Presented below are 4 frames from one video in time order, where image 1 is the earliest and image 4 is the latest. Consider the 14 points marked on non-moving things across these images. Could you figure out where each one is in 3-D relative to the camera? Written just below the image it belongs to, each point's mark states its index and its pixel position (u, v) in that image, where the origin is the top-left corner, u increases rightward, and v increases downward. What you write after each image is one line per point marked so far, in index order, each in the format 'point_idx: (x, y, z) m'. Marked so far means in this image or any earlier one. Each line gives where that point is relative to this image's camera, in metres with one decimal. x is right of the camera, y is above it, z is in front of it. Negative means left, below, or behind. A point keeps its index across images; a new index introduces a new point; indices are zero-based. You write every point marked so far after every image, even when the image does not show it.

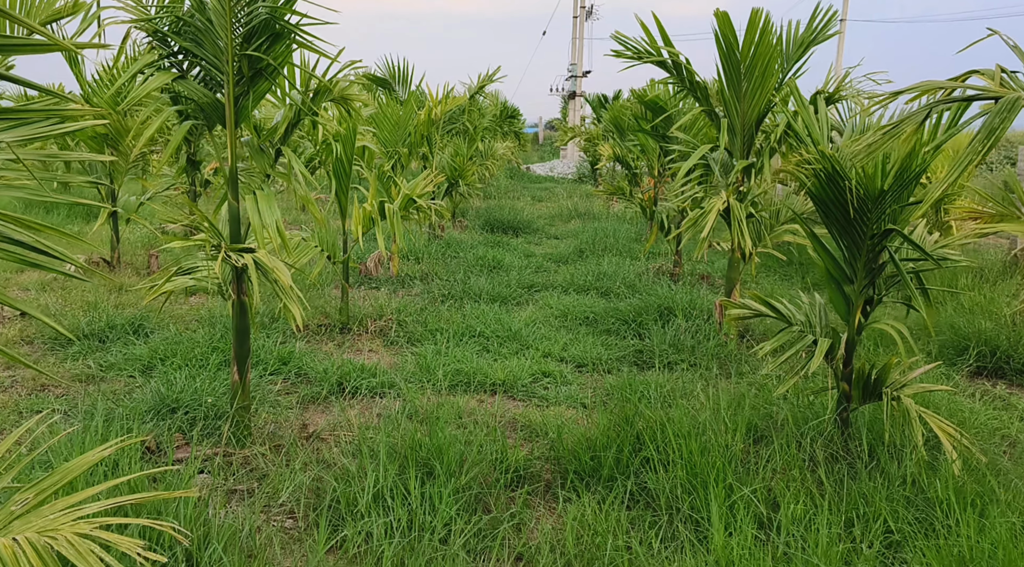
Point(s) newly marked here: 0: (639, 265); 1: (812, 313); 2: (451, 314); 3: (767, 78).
0: (+0.9, +0.1, +5.6) m
1: (+1.0, -0.1, +2.6) m
2: (-0.3, -0.2, +4.3) m
3: (+1.2, +1.0, +3.7) m
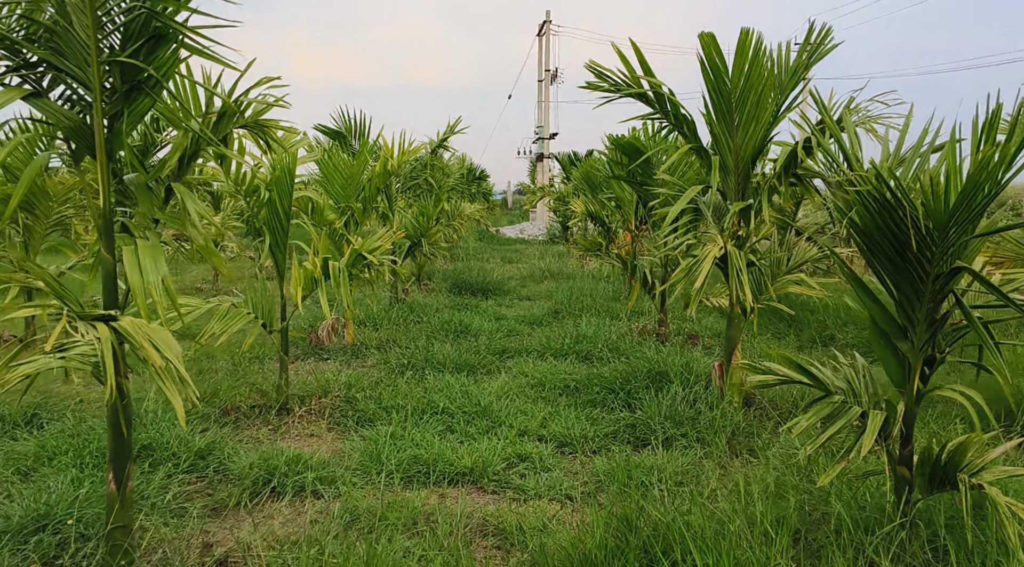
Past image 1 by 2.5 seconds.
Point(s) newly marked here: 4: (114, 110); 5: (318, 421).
0: (+0.7, -0.3, +5.1) m
1: (+0.9, -0.2, +2.0) m
2: (-0.5, -0.5, +3.7) m
3: (+1.0, +0.7, +3.3) m
4: (-0.9, +0.4, +1.9) m
5: (-0.8, -0.6, +3.3) m
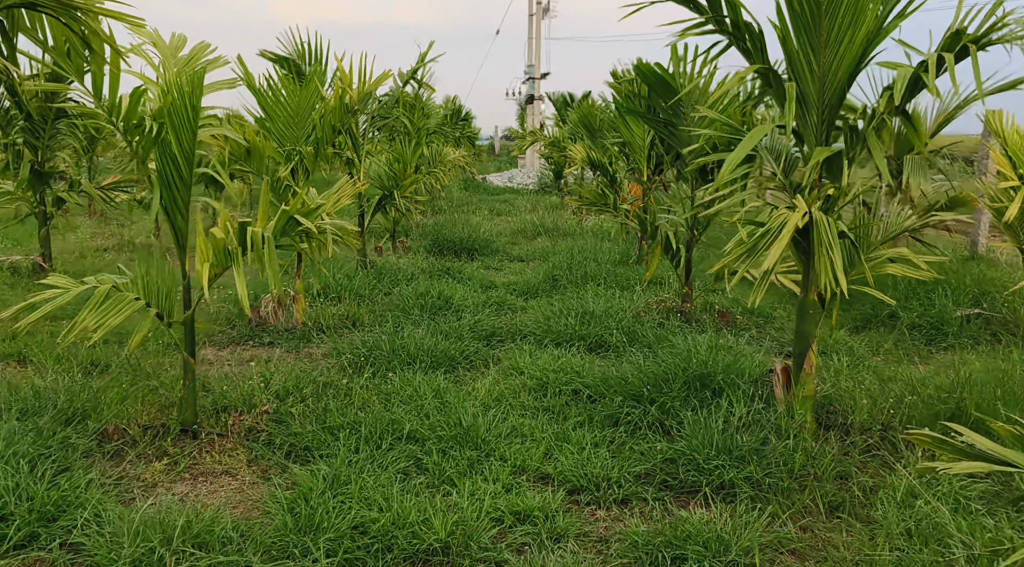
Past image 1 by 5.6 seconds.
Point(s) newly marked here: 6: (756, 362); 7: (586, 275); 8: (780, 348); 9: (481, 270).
0: (+0.7, -0.1, +4.2) m
1: (+0.9, -0.3, +1.1) m
2: (-0.5, -0.4, +2.7) m
3: (+1.0, +0.8, +2.3) m
4: (-0.9, +0.4, +0.9) m
5: (-0.8, -0.5, +2.4) m
6: (+0.9, -0.3, +2.9) m
7: (+0.5, 0.0, +4.9) m
8: (+1.2, -0.3, +3.4) m
9: (-0.2, +0.1, +5.3) m
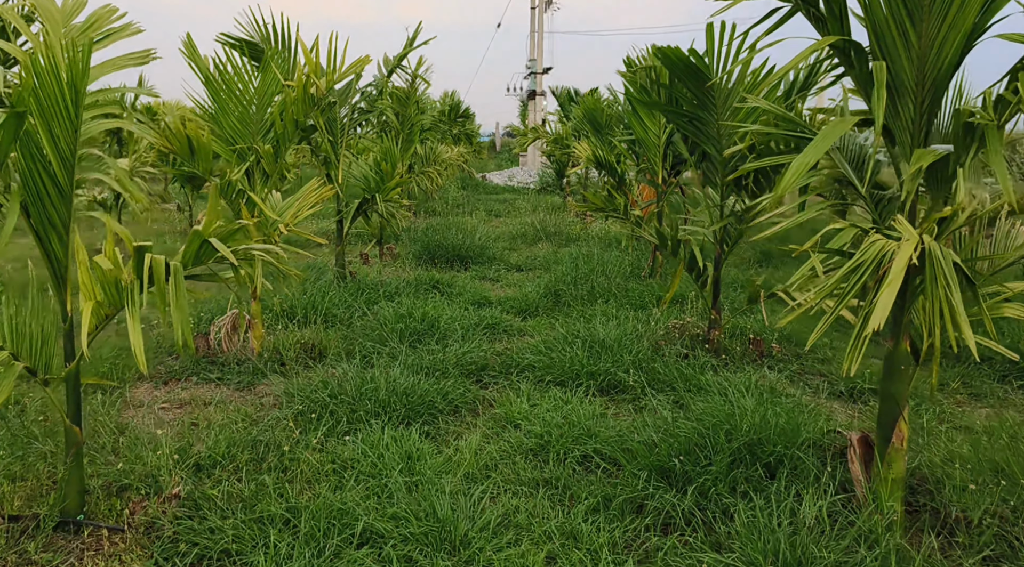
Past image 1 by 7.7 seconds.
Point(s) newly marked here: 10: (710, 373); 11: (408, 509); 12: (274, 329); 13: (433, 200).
0: (+0.6, -0.2, +3.6) m
1: (+0.9, -0.4, +0.5) m
2: (-0.5, -0.5, +2.1) m
3: (+1.0, +0.7, +1.7) m
4: (-0.9, +0.3, +0.2) m
5: (-0.9, -0.6, +1.7) m
6: (+0.9, -0.4, +2.3) m
7: (+0.4, -0.1, +4.2) m
8: (+1.2, -0.4, +2.8) m
9: (-0.2, 0.0, +4.7) m
10: (+0.7, -0.3, +2.8) m
11: (-0.3, -0.6, +1.9) m
12: (-1.0, -0.2, +3.4) m
13: (-0.9, +0.9, +8.3) m
